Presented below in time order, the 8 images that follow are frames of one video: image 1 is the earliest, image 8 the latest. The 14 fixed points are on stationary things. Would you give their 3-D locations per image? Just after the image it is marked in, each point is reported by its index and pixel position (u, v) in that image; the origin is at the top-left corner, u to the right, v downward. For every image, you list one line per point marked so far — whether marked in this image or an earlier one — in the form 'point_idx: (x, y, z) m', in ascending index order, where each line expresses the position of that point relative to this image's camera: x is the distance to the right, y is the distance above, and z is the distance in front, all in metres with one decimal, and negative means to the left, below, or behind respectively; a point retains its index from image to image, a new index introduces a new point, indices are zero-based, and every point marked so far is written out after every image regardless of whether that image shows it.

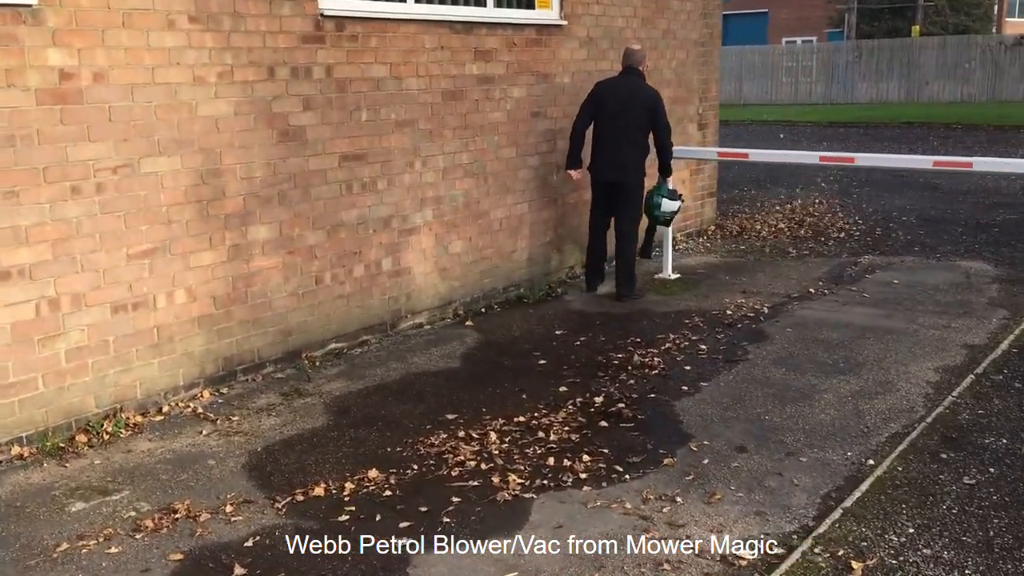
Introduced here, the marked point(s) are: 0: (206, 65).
0: (-1.7, +1.2, +5.4) m
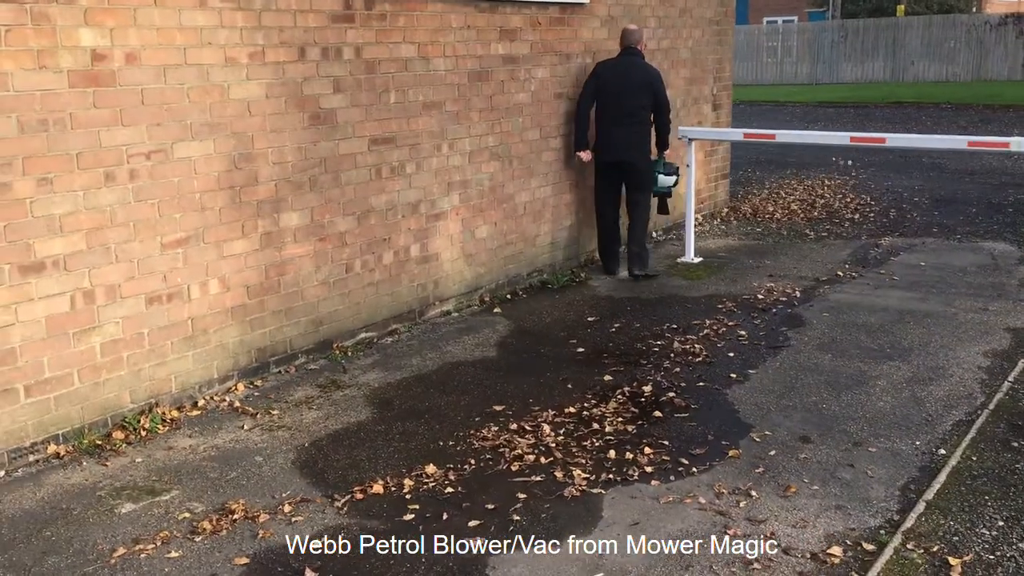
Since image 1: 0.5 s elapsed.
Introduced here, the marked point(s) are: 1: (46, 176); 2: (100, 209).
0: (-1.4, +1.3, +5.1) m
1: (-2.1, +0.5, +4.4) m
2: (-1.9, +0.4, +4.6) m
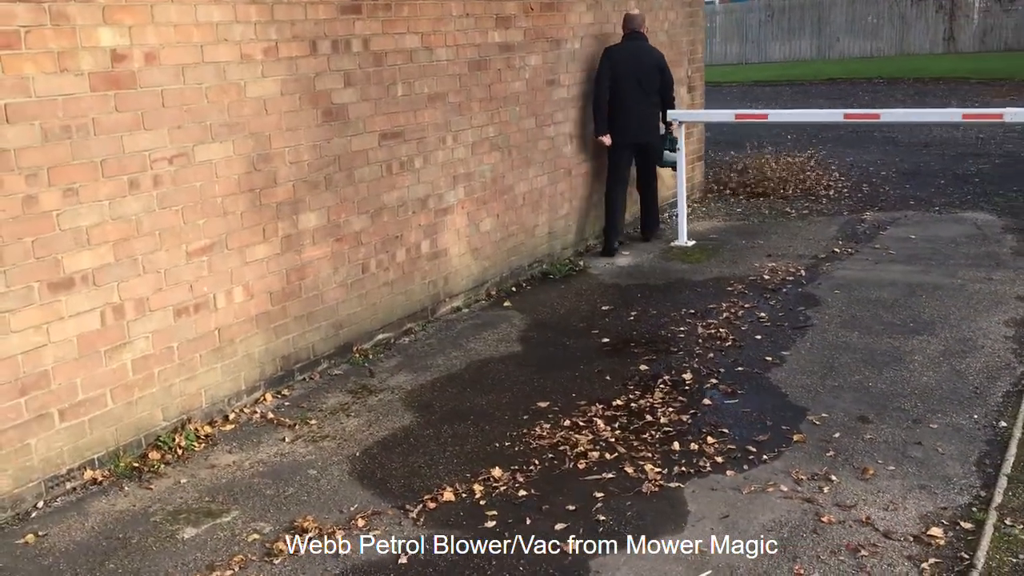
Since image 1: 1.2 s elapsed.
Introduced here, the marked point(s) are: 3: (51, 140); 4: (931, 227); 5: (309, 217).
0: (-1.3, +1.2, +4.9) m
1: (-1.8, +0.4, +4.1) m
2: (-1.7, +0.3, +4.3) m
3: (-1.9, +0.6, +4.0) m
4: (+3.7, +0.5, +8.6) m
5: (-1.1, +0.4, +5.4) m
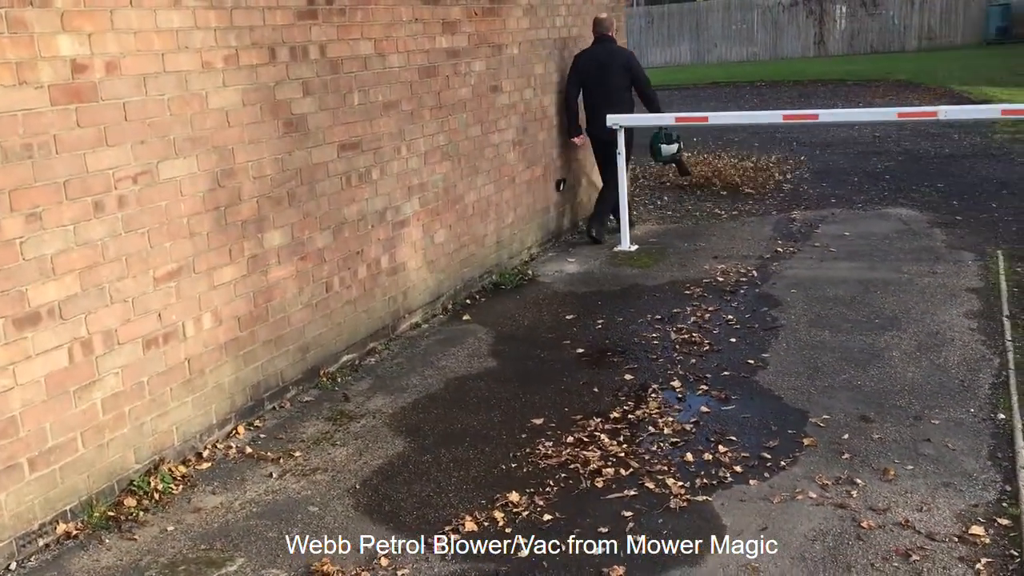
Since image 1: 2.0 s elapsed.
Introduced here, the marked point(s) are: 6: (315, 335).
0: (-1.4, +1.1, +4.6) m
1: (-1.8, +0.3, +3.7) m
2: (-1.7, +0.2, +3.9) m
3: (-1.8, +0.5, +3.6) m
4: (+3.2, +0.6, +8.9) m
5: (-1.2, +0.3, +5.1) m
6: (-1.1, -0.3, +5.4) m
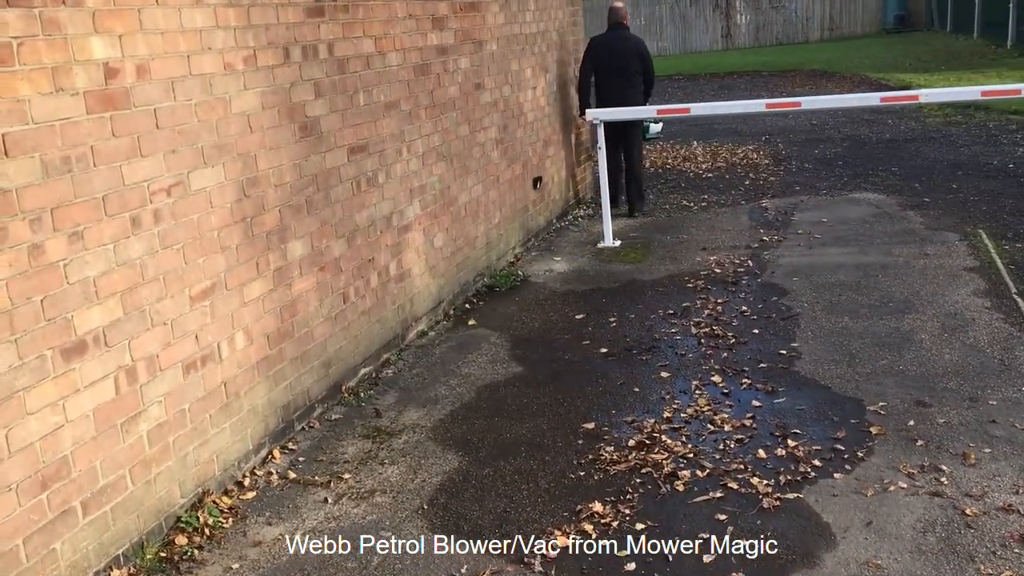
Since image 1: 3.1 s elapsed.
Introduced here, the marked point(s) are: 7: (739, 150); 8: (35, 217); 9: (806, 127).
0: (-1.2, +1.0, +4.3) m
1: (-1.5, +0.2, +3.4) m
2: (-1.4, +0.1, +3.6) m
3: (-1.5, +0.4, +3.3) m
4: (+2.9, +0.7, +9.0) m
5: (-1.1, +0.2, +4.8) m
6: (-0.9, -0.3, +5.2) m
7: (+3.0, +1.8, +13.1) m
8: (-1.5, +0.2, +3.2) m
9: (+4.5, +2.4, +14.9) m
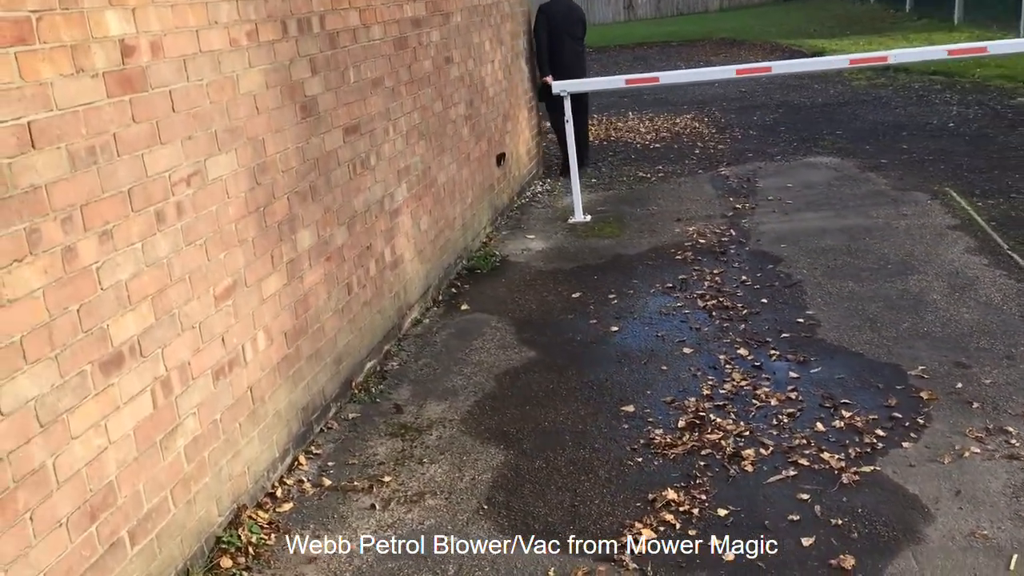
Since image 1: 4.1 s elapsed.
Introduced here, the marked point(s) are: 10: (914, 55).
0: (-1.1, +1.1, +3.9) m
1: (-1.2, +0.2, +3.0) m
2: (-1.2, +0.1, +3.3) m
3: (-1.3, +0.4, +2.9) m
4: (+2.6, +1.0, +9.0) m
5: (-0.9, +0.2, +4.4) m
6: (-0.8, -0.3, +4.9) m
7: (+2.2, +2.2, +13.1) m
8: (-1.3, +0.2, +2.8) m
9: (+3.4, +3.0, +15.0) m
10: (+3.2, +1.8, +7.8) m
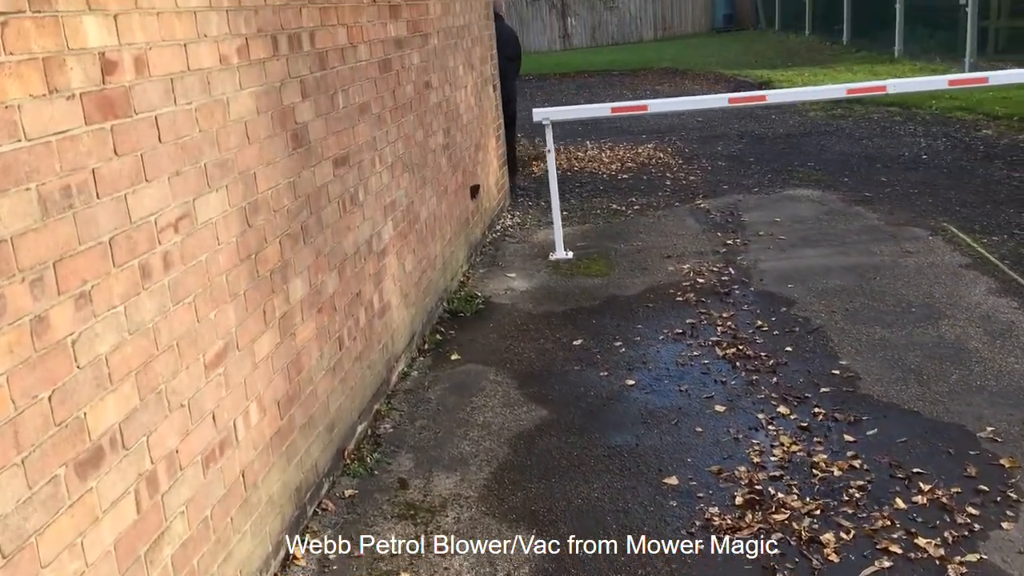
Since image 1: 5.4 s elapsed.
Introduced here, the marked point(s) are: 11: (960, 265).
0: (-1.0, +0.8, +3.3) m
1: (-1.0, 0.0, +2.3) m
2: (-1.0, -0.1, +2.6) m
3: (-1.0, +0.2, +2.2) m
4: (+2.3, +0.7, +8.6) m
5: (-0.8, 0.0, +3.8) m
6: (-0.8, -0.5, +4.2) m
7: (+1.7, +1.8, +12.7) m
8: (-1.0, 0.0, +2.2) m
9: (+2.7, +2.5, +14.7) m
10: (+3.1, +1.5, +7.5) m
11: (+2.9, +0.1, +6.3) m
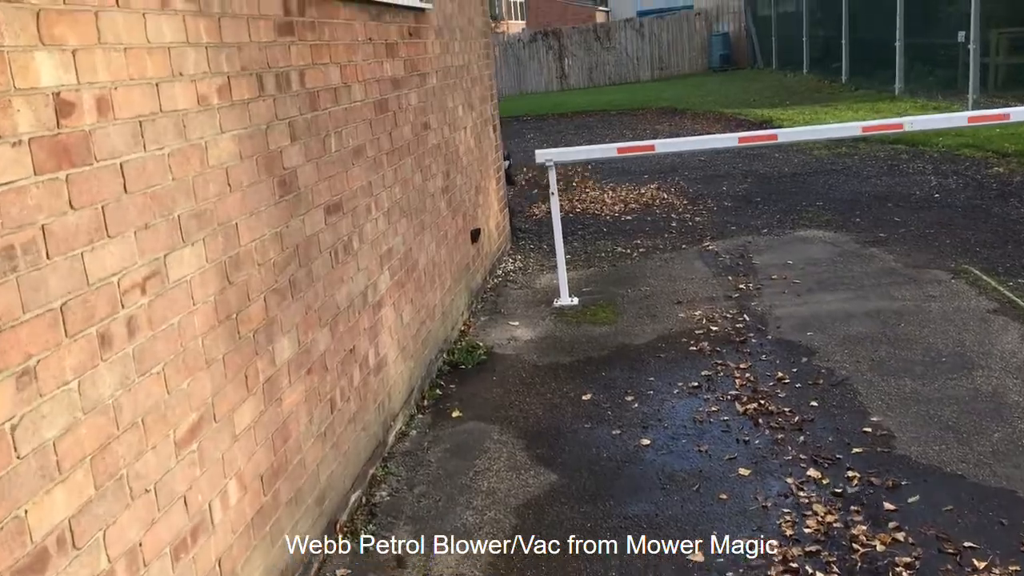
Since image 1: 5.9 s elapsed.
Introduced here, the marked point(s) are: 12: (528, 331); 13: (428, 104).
0: (-0.9, +0.7, +3.0) m
1: (-1.0, -0.2, +2.0) m
2: (-1.0, -0.3, +2.3) m
3: (-1.0, 0.0, +1.9) m
4: (+2.4, +0.3, +8.3) m
5: (-0.8, -0.2, +3.5) m
6: (-0.7, -0.7, +3.9) m
7: (+1.7, +1.2, +12.4) m
8: (-1.0, -0.1, +1.8) m
9: (+2.7, +1.8, +14.5) m
10: (+3.1, +1.2, +7.3) m
11: (+2.9, -0.1, +6.0) m
12: (+0.1, -0.3, +6.8) m
13: (-0.5, +1.2, +6.3) m
